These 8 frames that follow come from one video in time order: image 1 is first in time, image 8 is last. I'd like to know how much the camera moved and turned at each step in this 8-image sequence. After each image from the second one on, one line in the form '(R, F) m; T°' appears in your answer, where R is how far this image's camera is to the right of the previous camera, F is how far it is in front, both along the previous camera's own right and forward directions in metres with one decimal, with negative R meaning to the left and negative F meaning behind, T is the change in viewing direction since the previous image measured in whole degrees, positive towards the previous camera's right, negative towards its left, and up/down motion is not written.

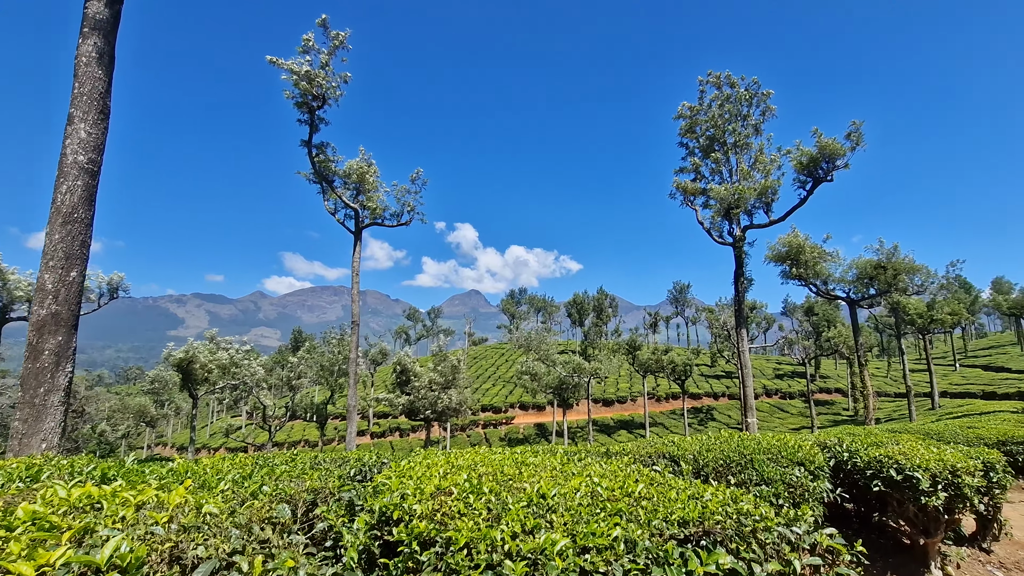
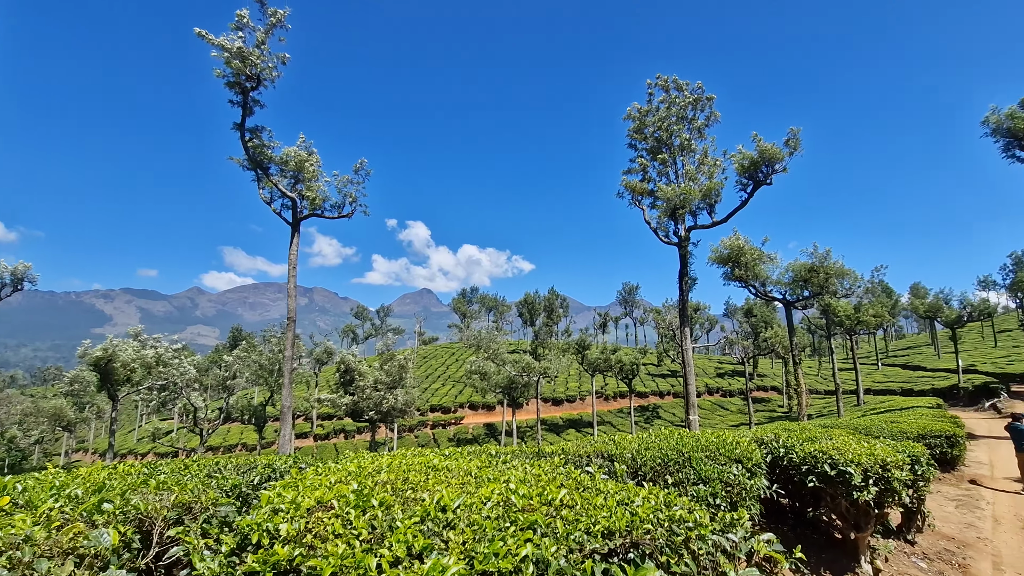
(+0.2, +0.3) m; +5°
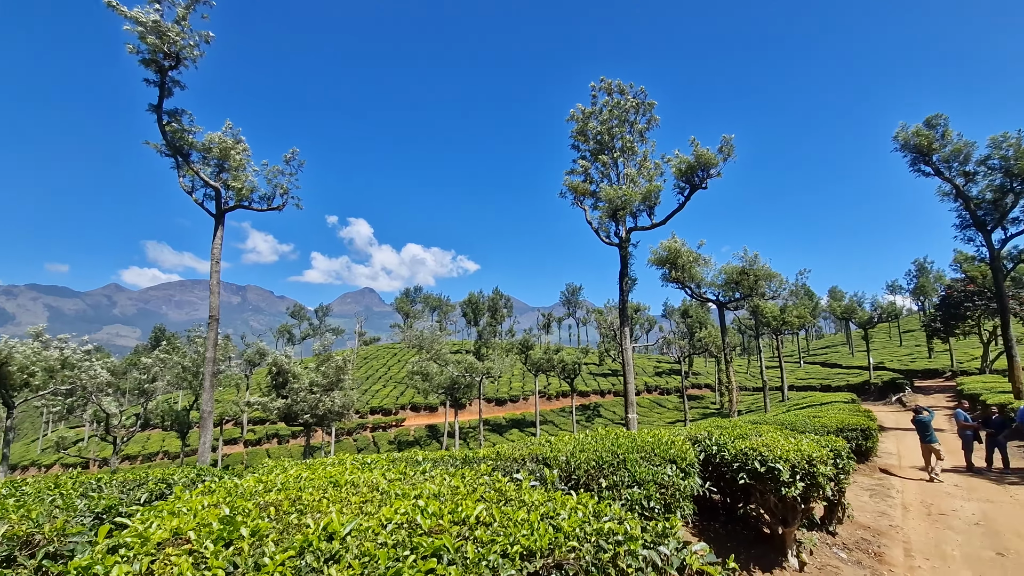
(+0.1, +0.2) m; +6°
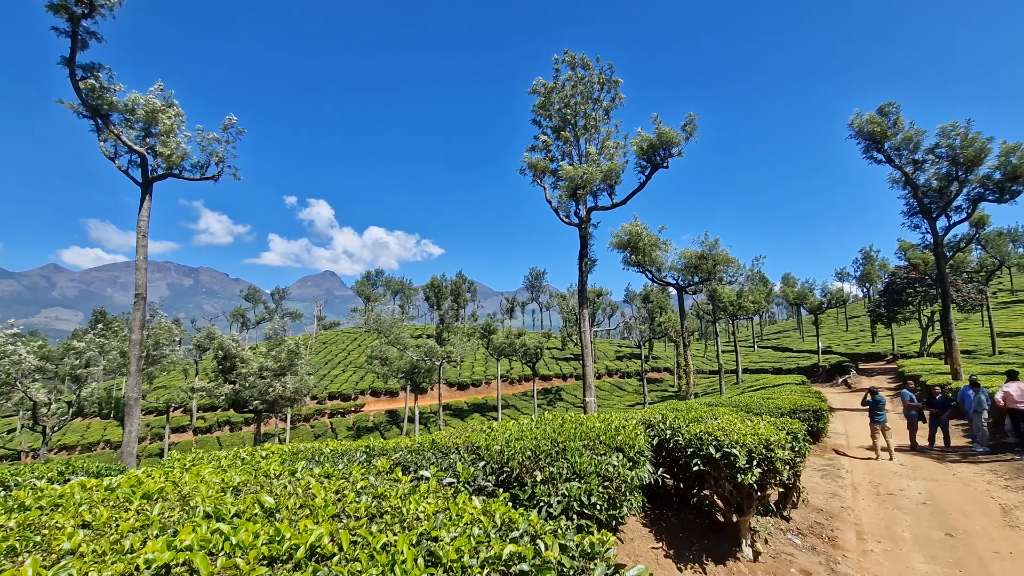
(+0.3, +0.5) m; +4°
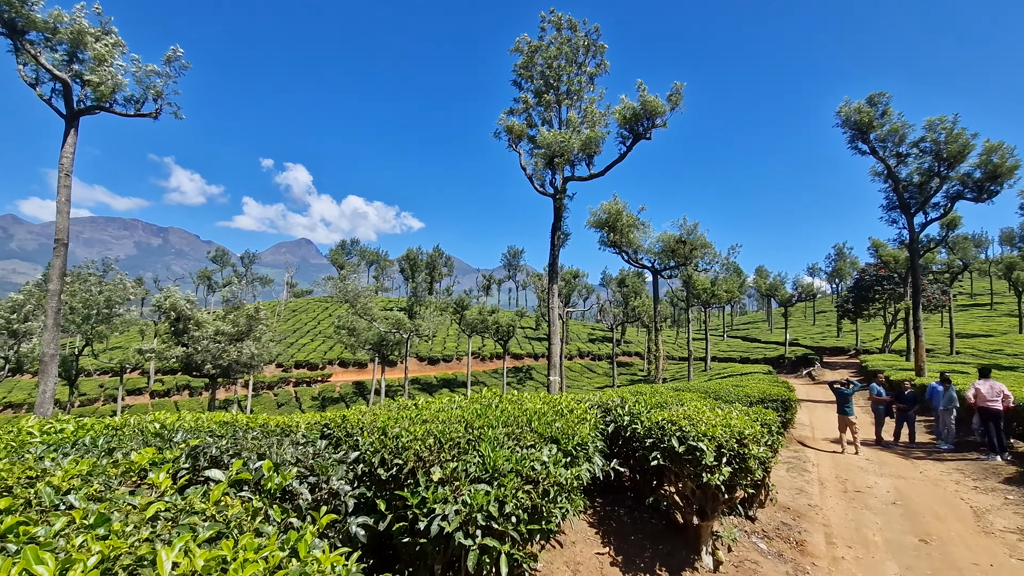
(+0.3, +0.8) m; +3°
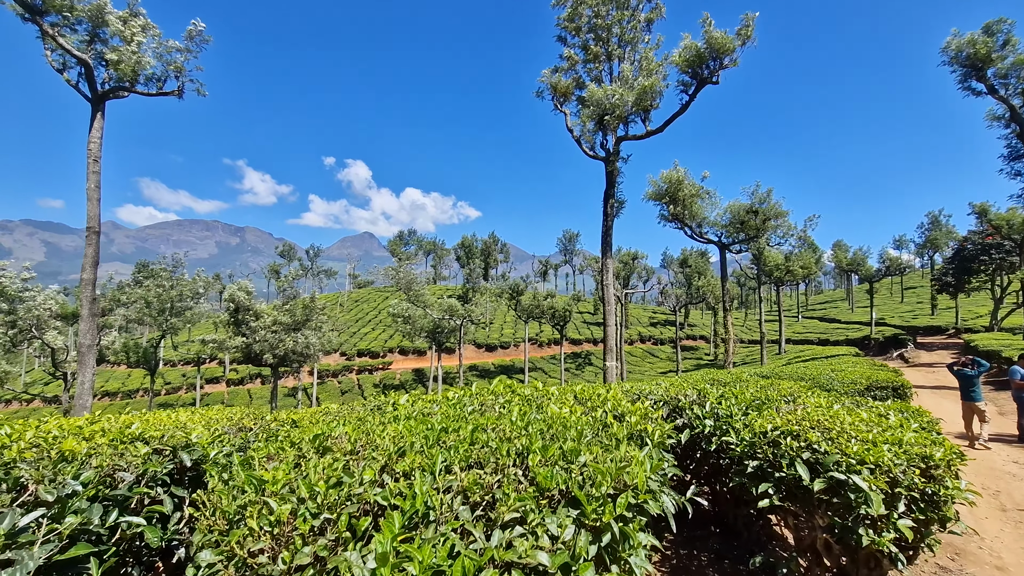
(+0.2, +1.4) m; -7°
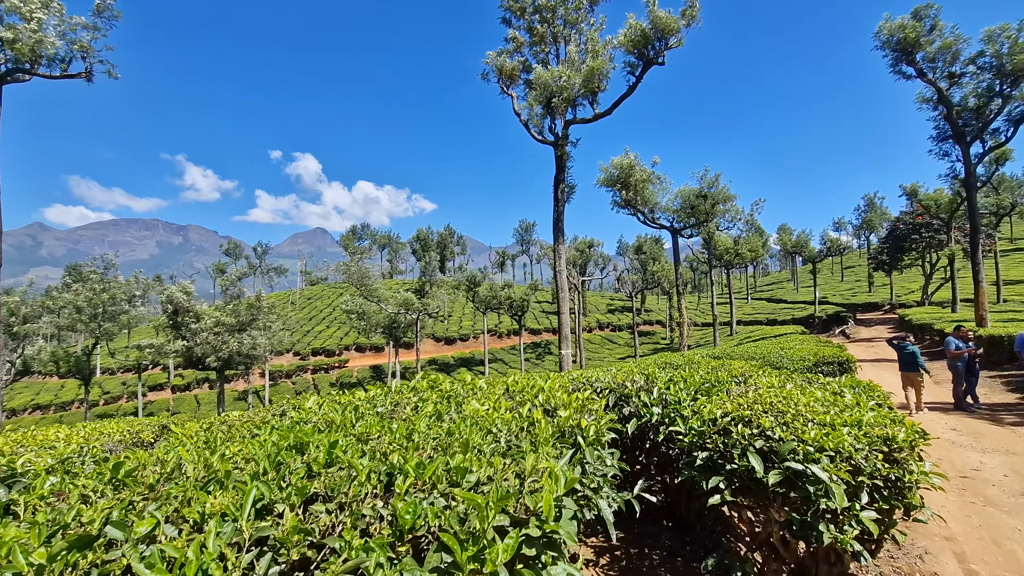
(+0.2, +0.3) m; +5°
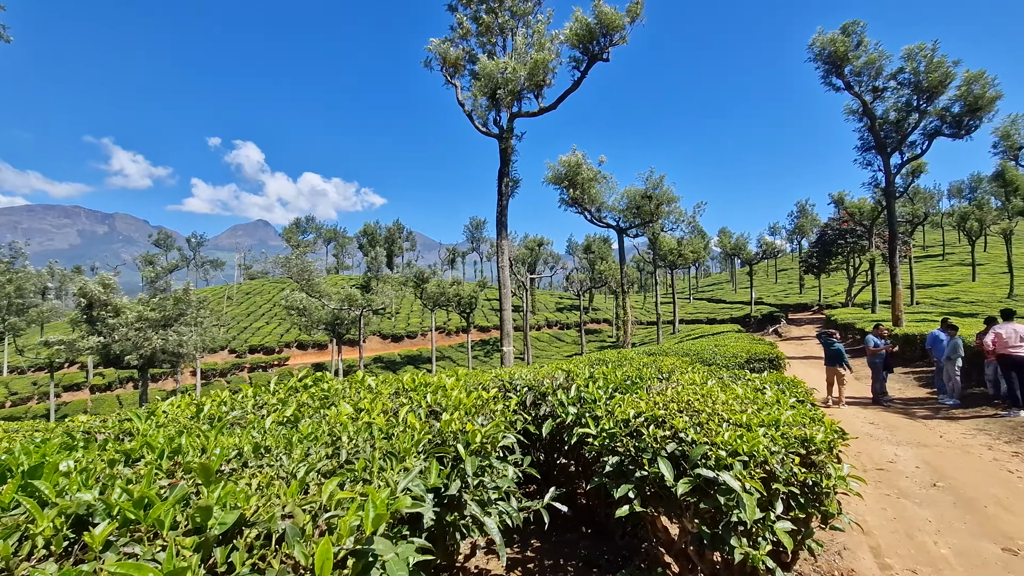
(+0.2, +0.3) m; +6°
